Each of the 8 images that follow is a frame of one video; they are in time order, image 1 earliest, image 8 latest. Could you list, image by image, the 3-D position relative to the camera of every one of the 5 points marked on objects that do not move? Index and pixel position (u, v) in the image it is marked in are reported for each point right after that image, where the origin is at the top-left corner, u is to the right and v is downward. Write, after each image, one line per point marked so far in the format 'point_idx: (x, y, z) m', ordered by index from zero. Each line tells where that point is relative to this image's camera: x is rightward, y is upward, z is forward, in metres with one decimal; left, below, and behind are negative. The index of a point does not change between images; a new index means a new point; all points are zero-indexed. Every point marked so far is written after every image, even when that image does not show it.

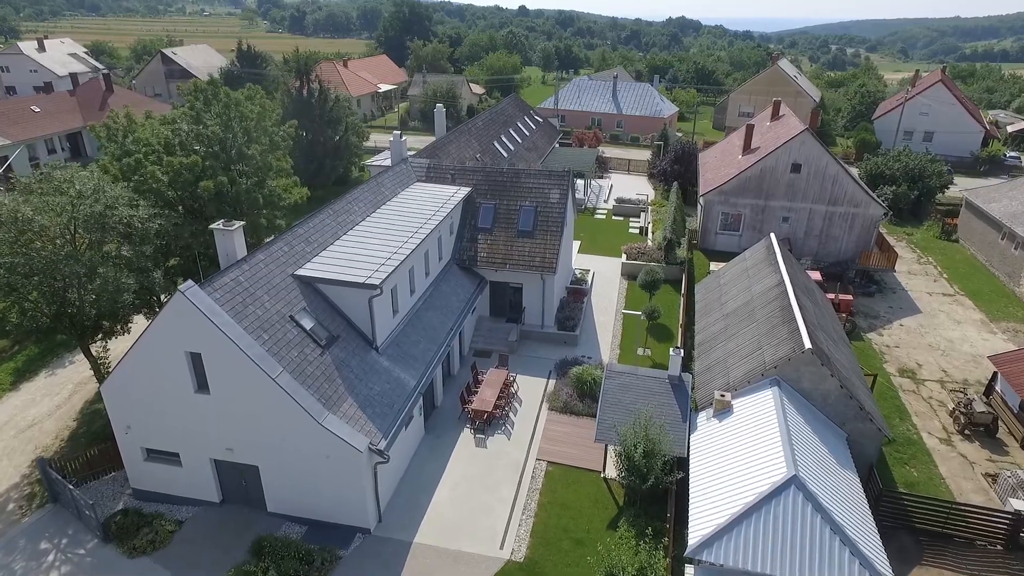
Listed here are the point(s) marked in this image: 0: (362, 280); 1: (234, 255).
0: (-4.6, +0.2, +19.5) m
1: (-8.4, +1.0, +19.2) m
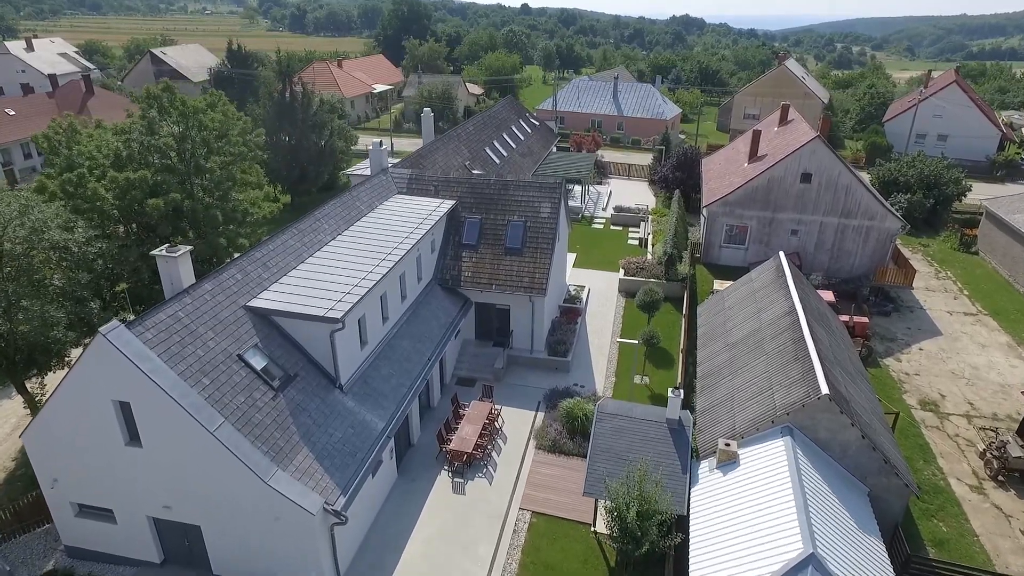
0: (-5.1, -0.7, +17.4) m
1: (-8.9, +0.1, +17.1) m
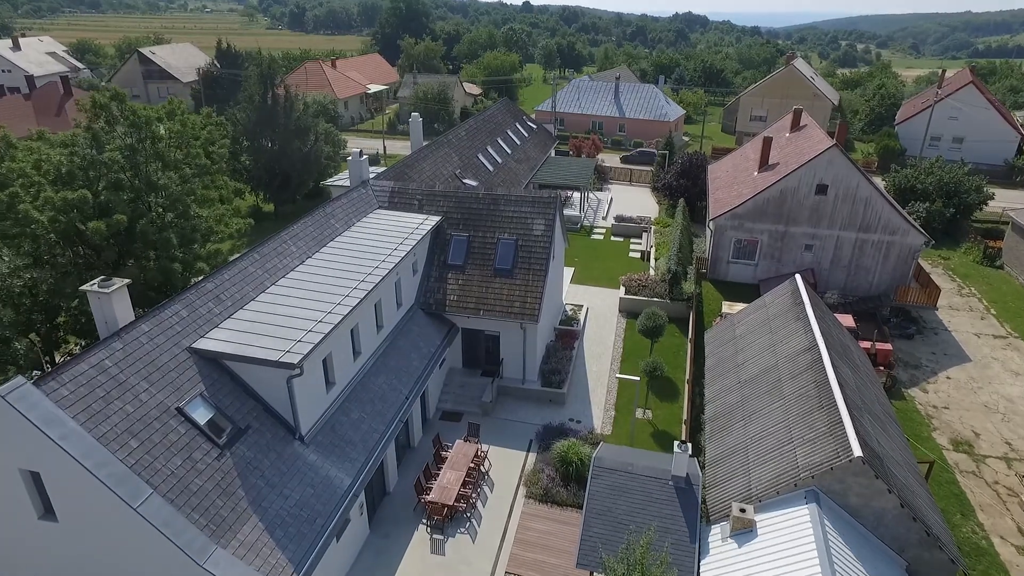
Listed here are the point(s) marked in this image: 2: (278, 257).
0: (-5.5, -1.6, +15.1) m
1: (-9.3, -0.8, +14.9) m
2: (-7.2, +0.9, +19.6) m
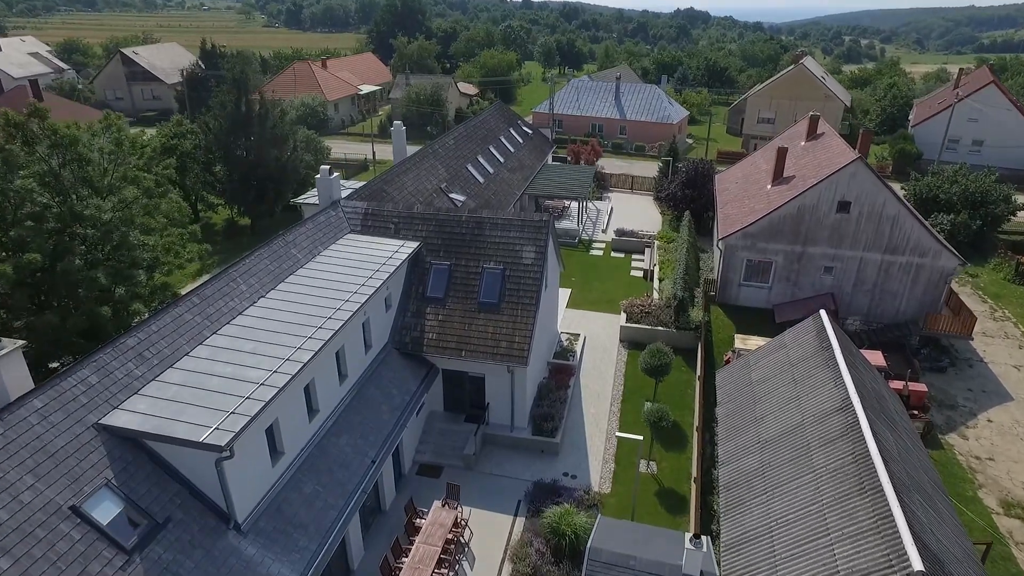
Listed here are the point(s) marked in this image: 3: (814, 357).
0: (-6.0, -2.9, +12.5) m
1: (-9.8, -2.1, +12.3) m
2: (-7.6, -0.3, +16.9) m
3: (+8.6, -2.0, +18.2) m
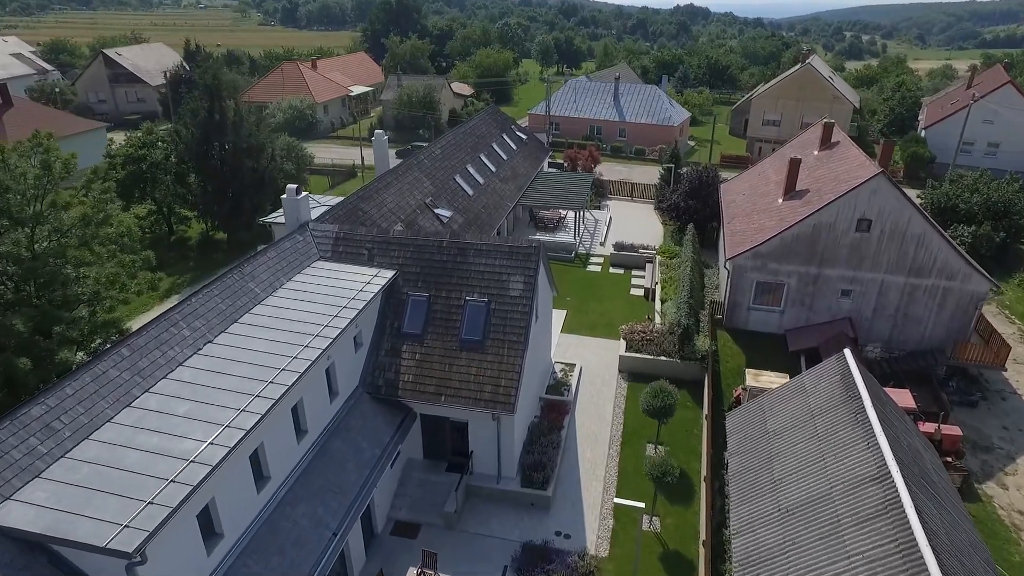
0: (-6.4, -4.0, +10.2) m
1: (-10.2, -3.2, +10.0) m
2: (-8.1, -1.4, +14.6) m
3: (+8.2, -3.0, +16.0) m
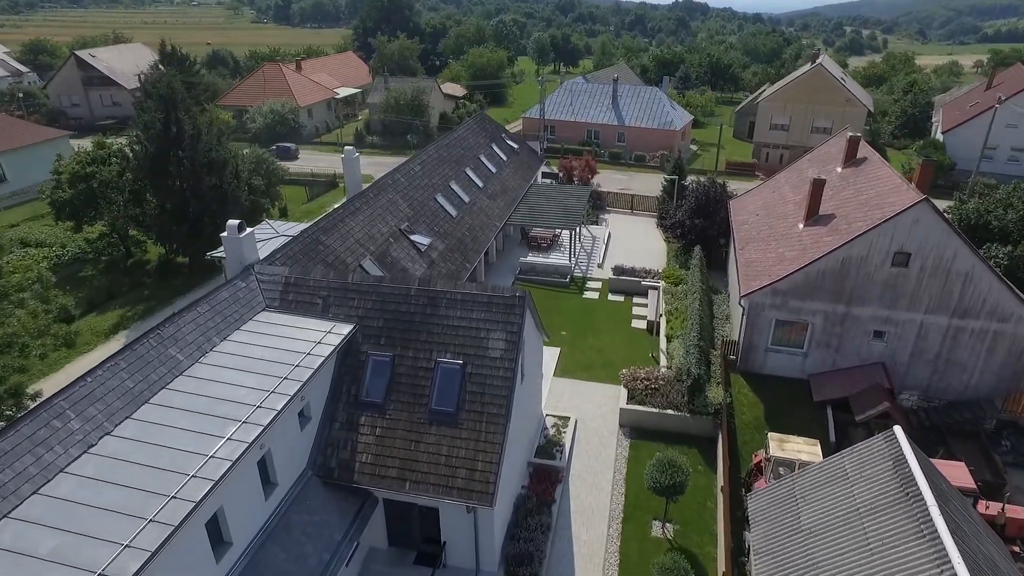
0: (-6.9, -5.5, +7.1) m
1: (-10.7, -4.7, +6.9) m
2: (-8.6, -2.9, +11.5) m
3: (+7.7, -4.4, +12.8) m
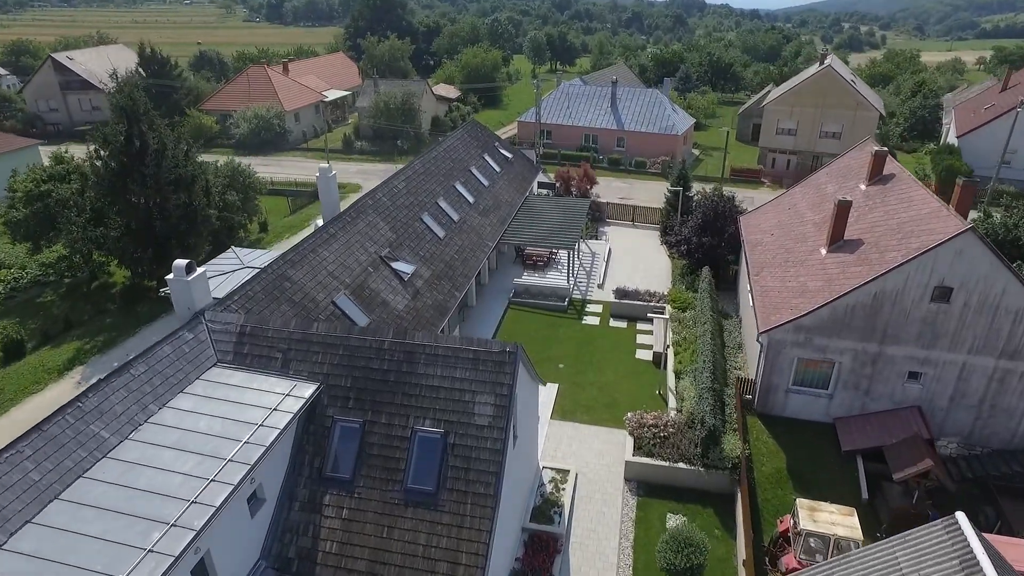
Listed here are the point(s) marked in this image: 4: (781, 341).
0: (-7.1, -6.8, +4.8) m
1: (-10.9, -6.0, +4.5) m
2: (-8.7, -4.2, +9.1) m
3: (+7.5, -5.6, +10.6) m
4: (+8.4, -1.6, +19.8) m
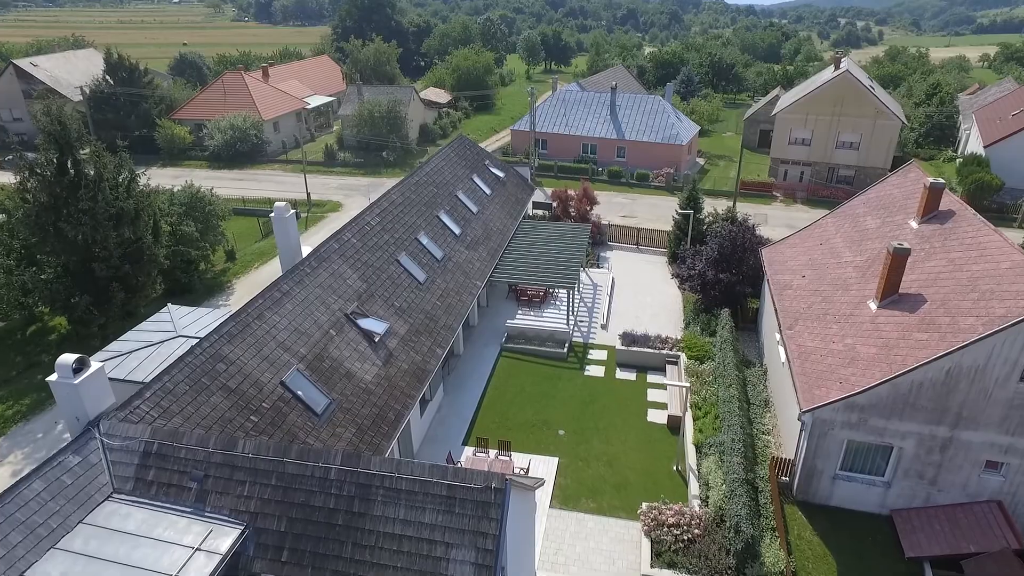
0: (-7.2, -8.7, +1.2) m
1: (-11.0, -8.0, +1.0) m
2: (-8.9, -6.1, +5.6) m
3: (+7.3, -7.4, +7.1) m
4: (+8.1, -3.4, +16.4) m
